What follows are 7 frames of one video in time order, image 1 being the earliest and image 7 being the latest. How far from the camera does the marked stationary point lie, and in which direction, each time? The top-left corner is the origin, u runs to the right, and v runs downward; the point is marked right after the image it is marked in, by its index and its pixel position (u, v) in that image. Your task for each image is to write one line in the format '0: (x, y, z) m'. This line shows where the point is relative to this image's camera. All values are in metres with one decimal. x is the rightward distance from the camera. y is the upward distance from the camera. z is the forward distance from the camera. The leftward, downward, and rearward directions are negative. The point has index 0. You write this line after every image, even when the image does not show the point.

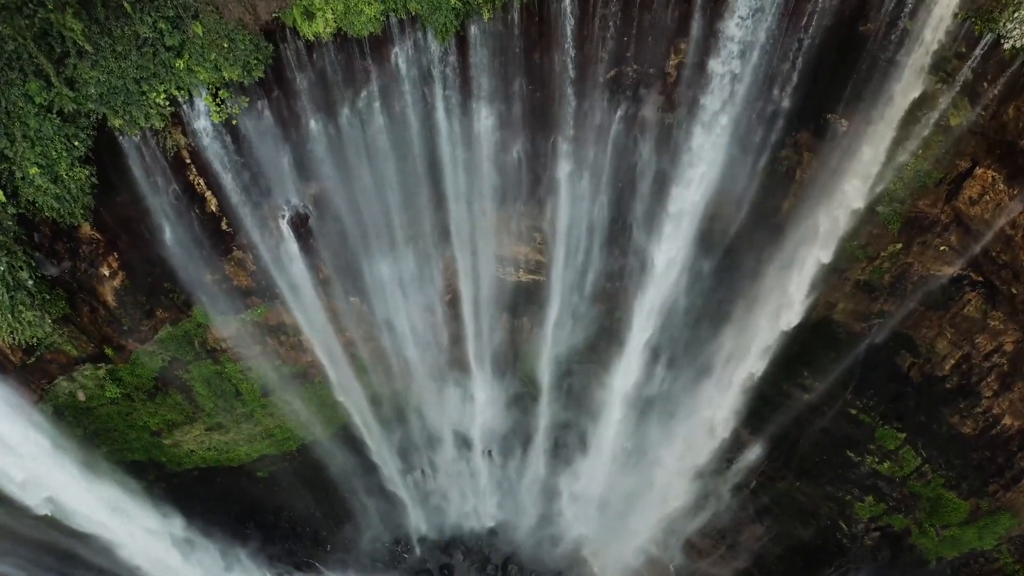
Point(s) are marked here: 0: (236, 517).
0: (-6.6, -5.5, +15.0) m
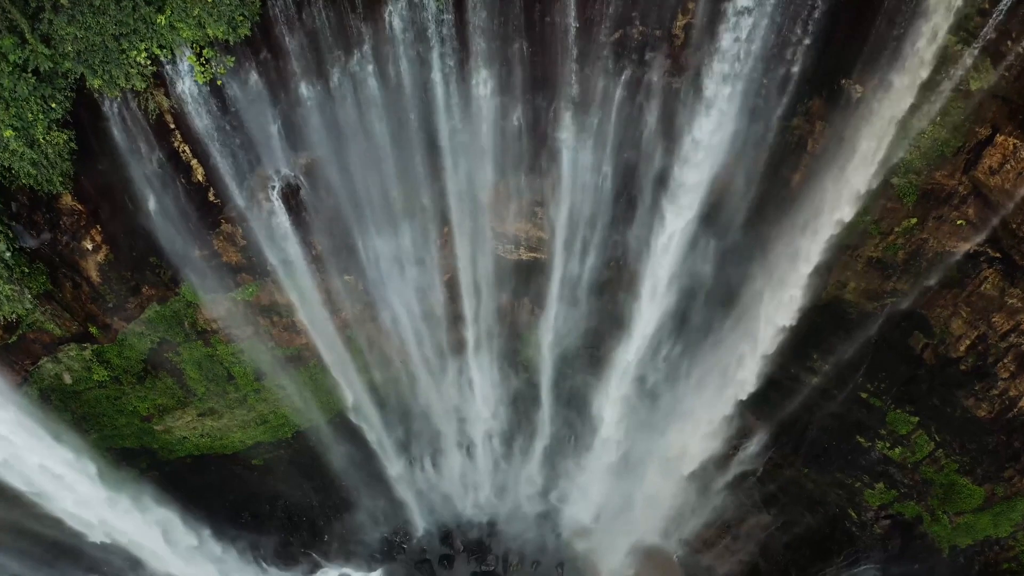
0: (-6.5, -5.1, +14.6) m
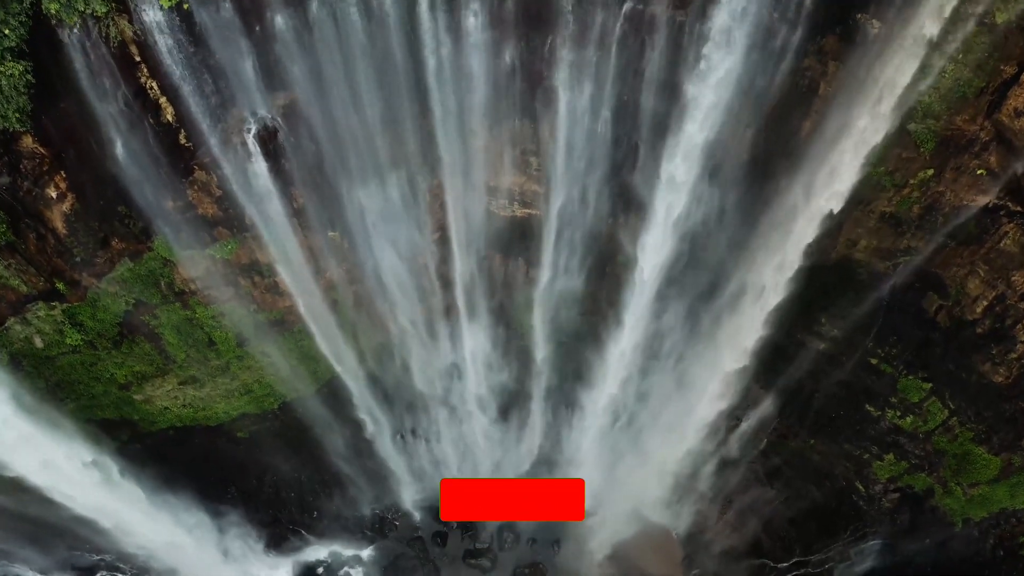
0: (-6.6, -4.3, +14.1) m
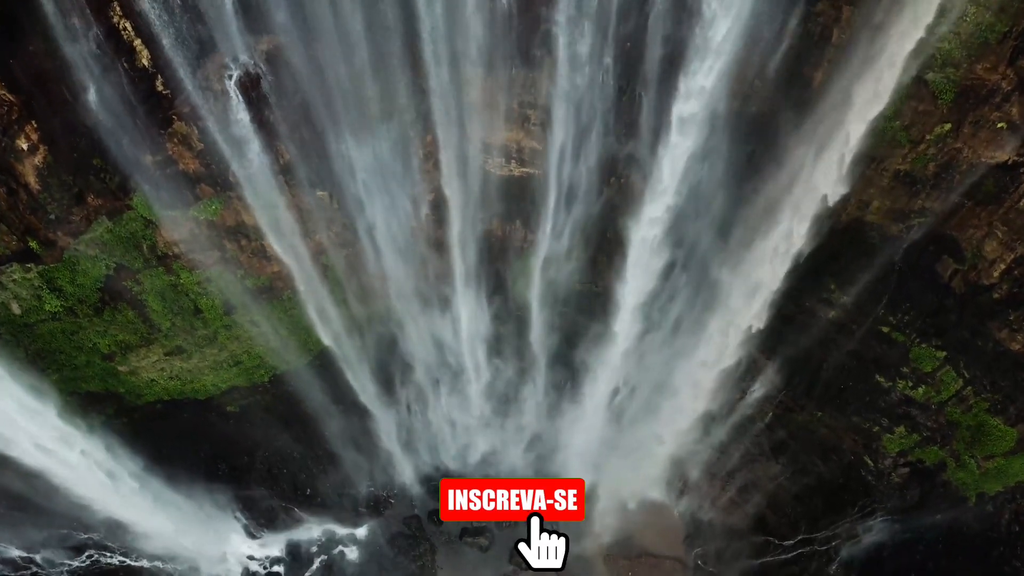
0: (-6.7, -3.7, +13.7) m
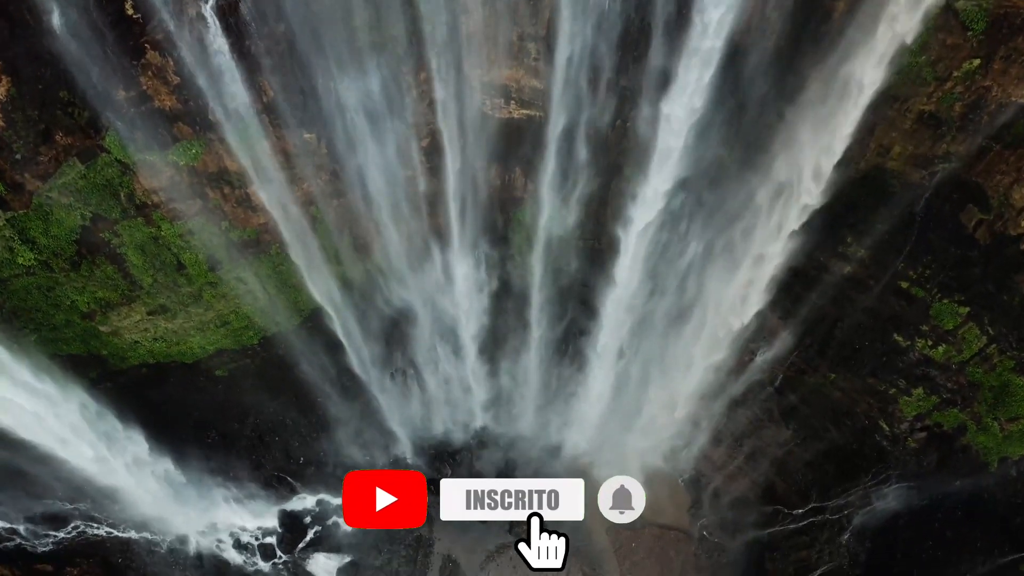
0: (-6.7, -2.9, +13.2) m
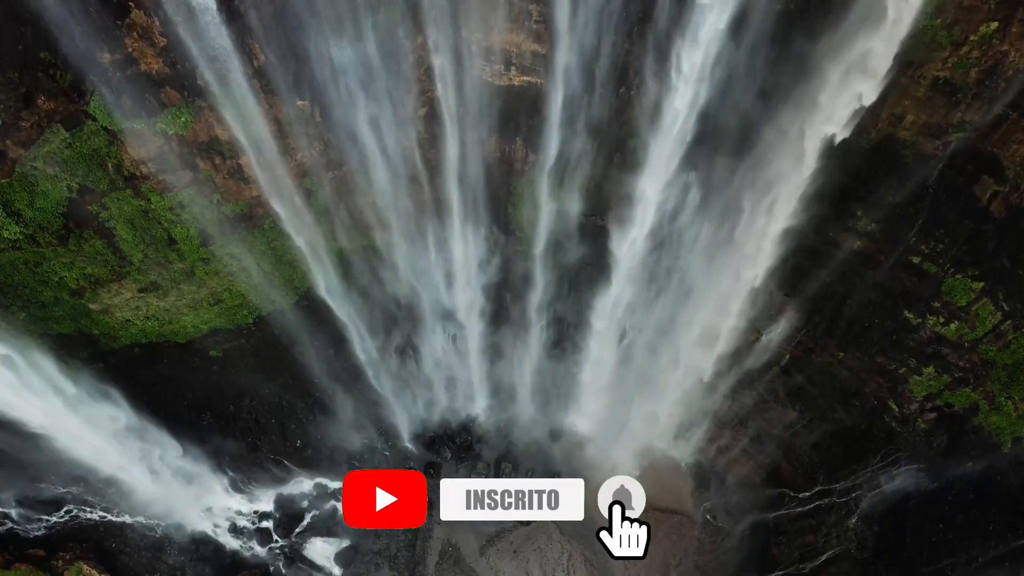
0: (-6.6, -2.4, +12.9) m
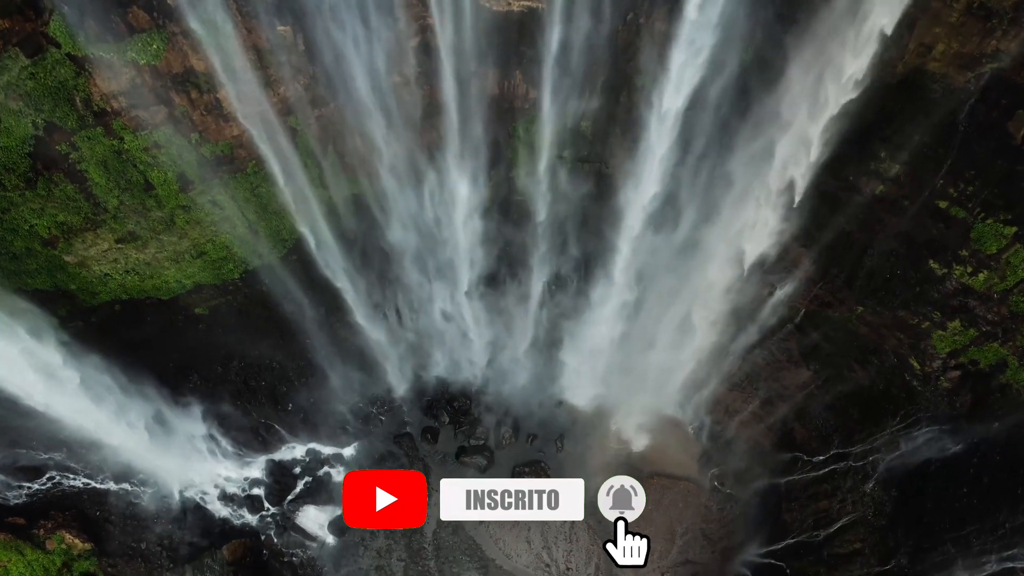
0: (-6.6, -1.6, +12.3) m
